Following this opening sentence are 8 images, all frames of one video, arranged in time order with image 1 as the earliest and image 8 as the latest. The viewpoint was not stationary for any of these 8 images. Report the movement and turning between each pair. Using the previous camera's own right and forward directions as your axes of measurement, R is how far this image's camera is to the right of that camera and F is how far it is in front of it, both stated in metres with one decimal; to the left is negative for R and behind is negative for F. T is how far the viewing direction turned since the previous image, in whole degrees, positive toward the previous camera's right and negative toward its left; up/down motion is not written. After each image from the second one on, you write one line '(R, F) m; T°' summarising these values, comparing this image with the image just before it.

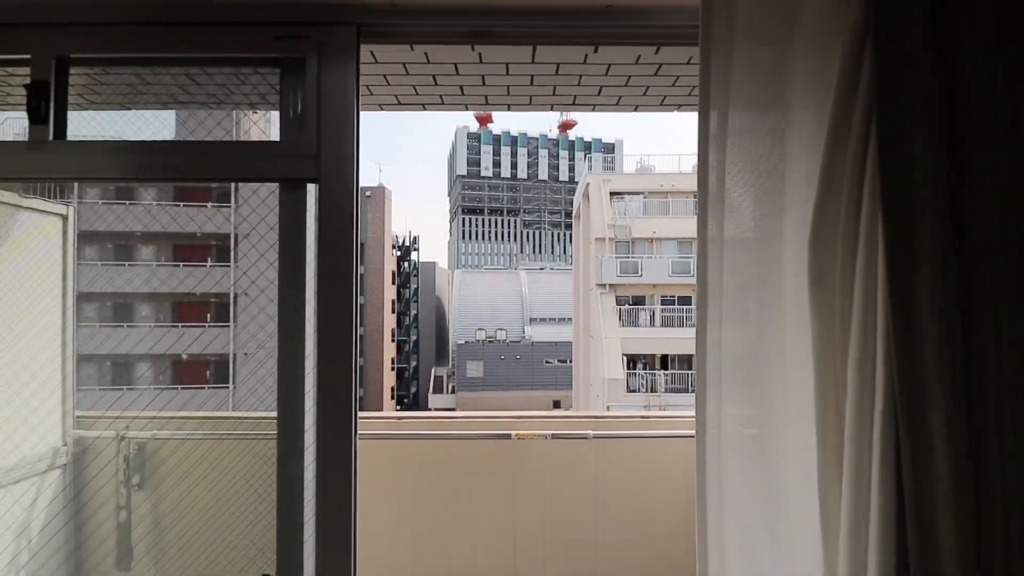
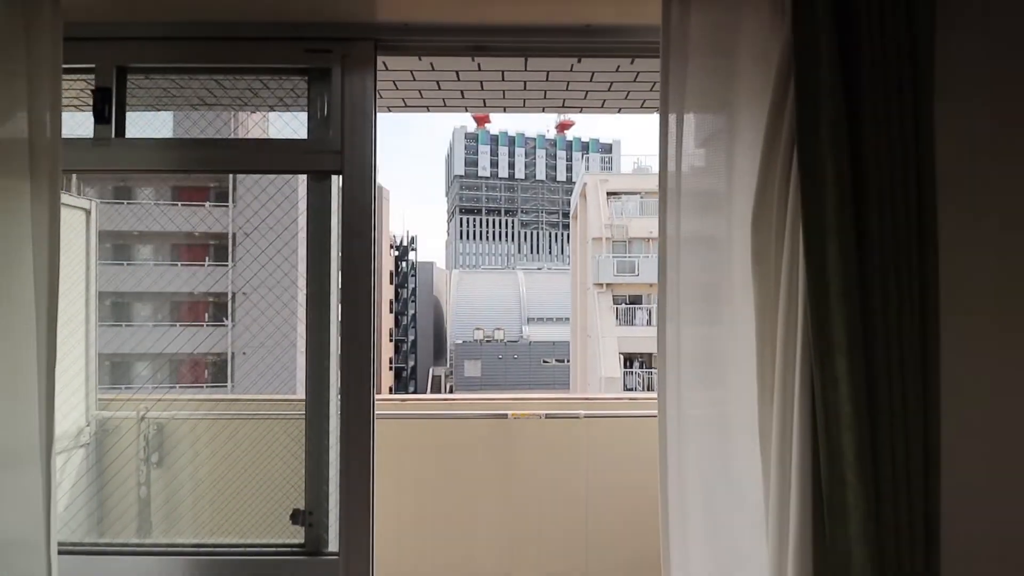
(0.0, -0.2) m; 0°
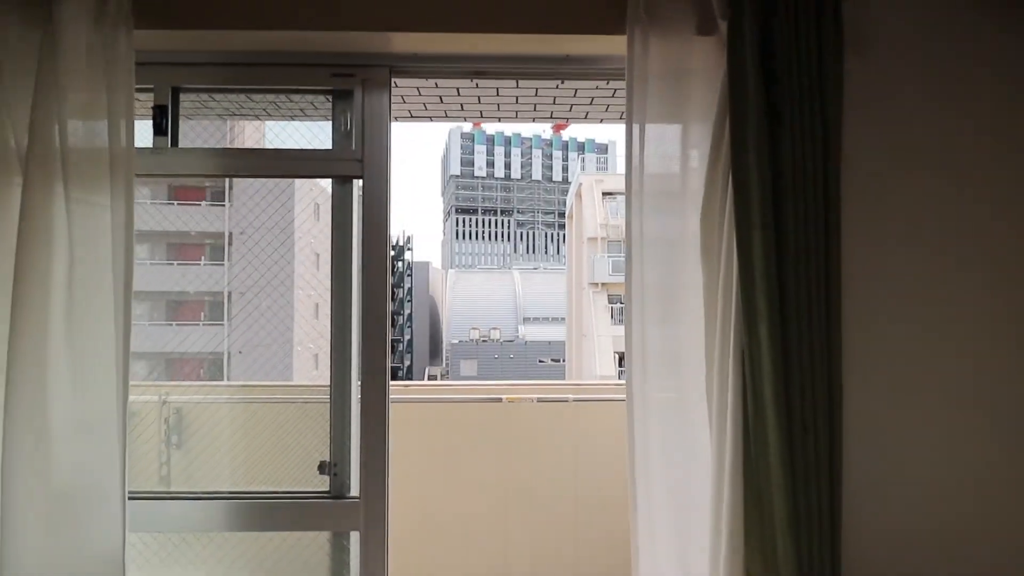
(0.0, -0.2) m; 0°
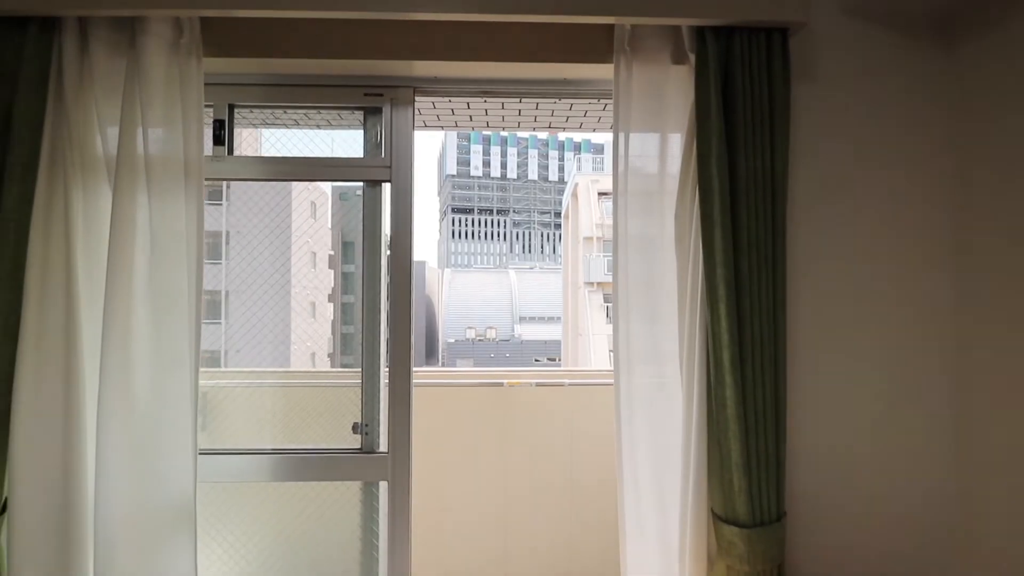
(0.0, -0.2) m; 0°
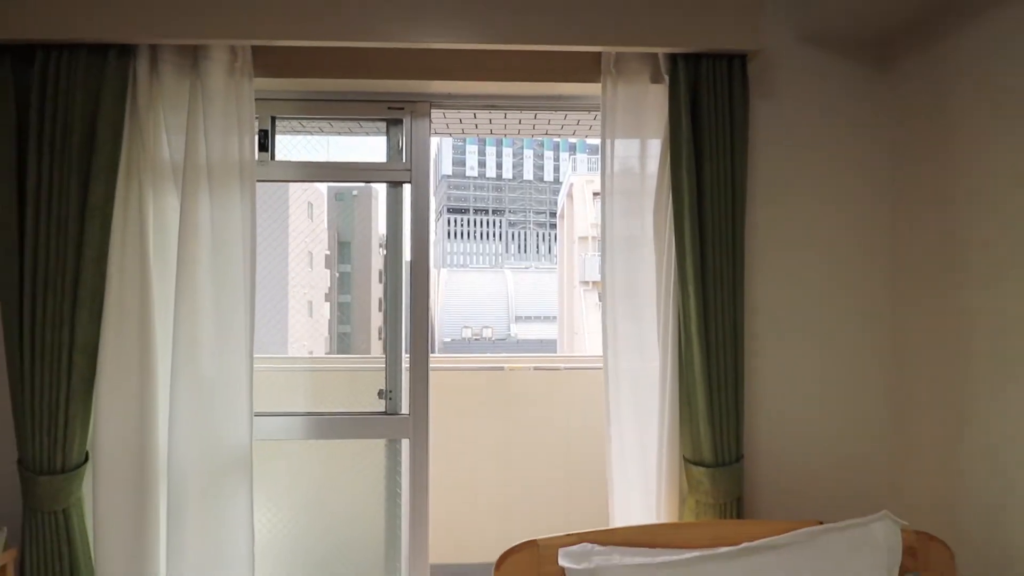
(0.0, -0.2) m; 0°
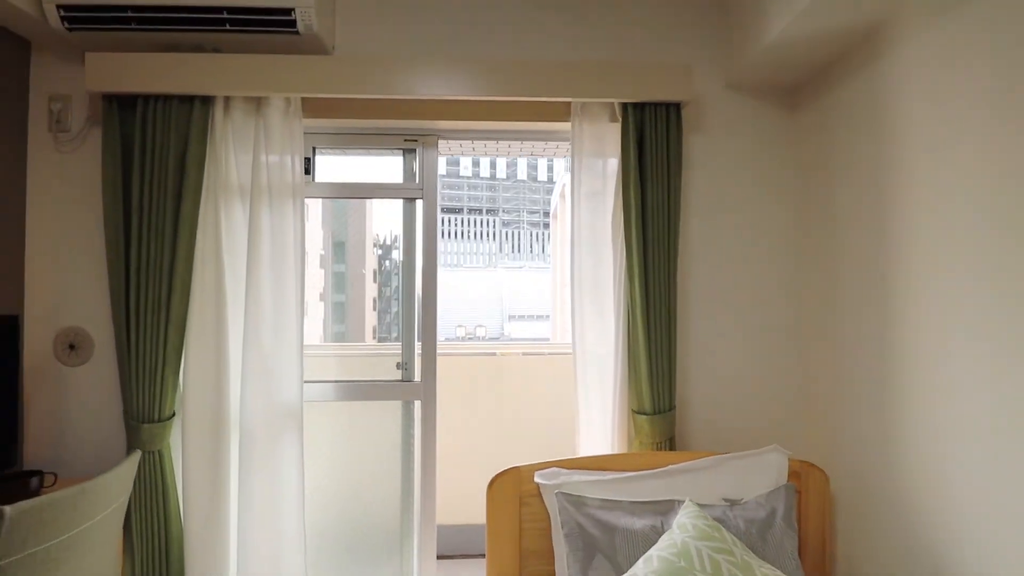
(0.0, -0.5) m; +1°
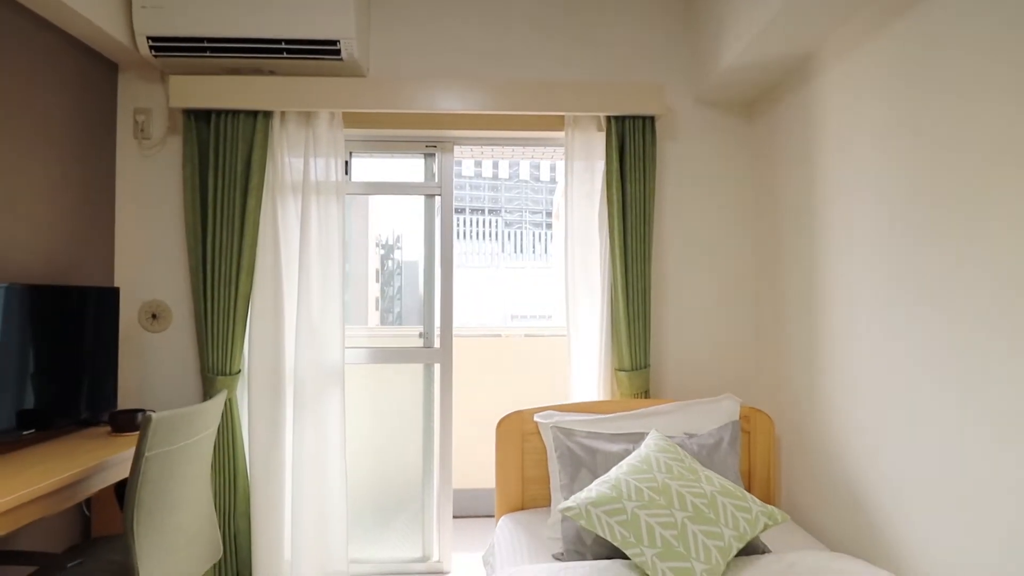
(0.0, -0.4) m; 0°
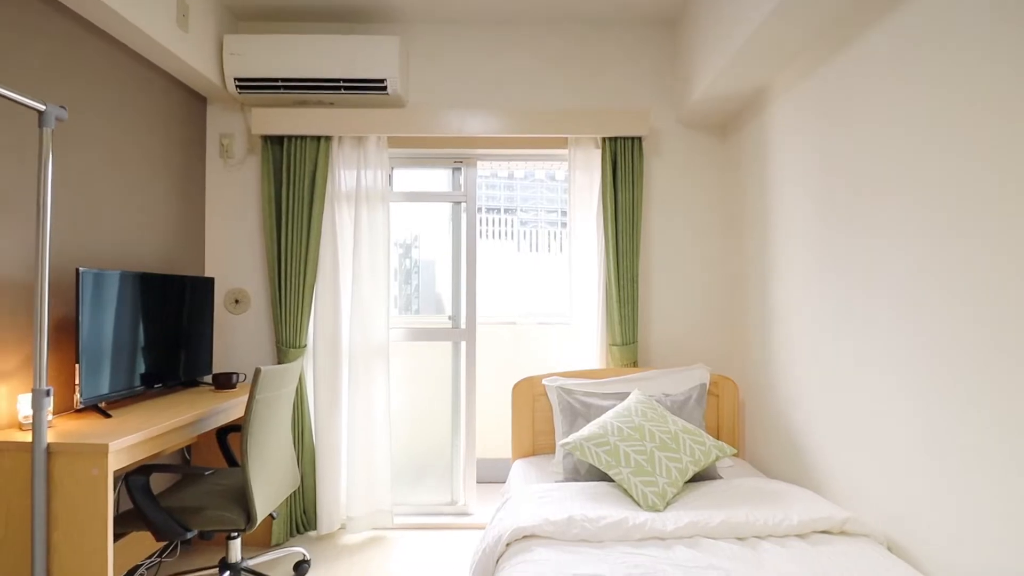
(0.0, -0.5) m; -2°
